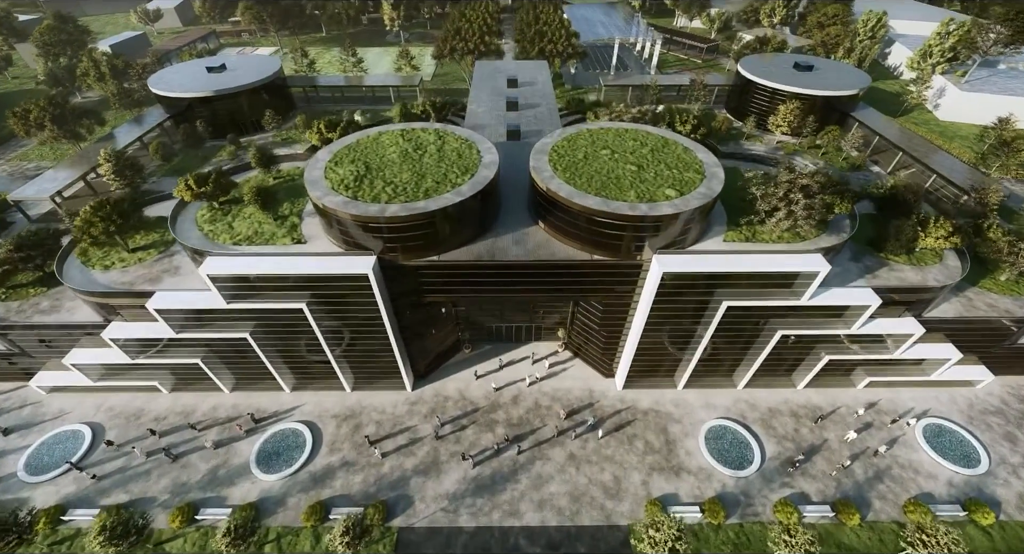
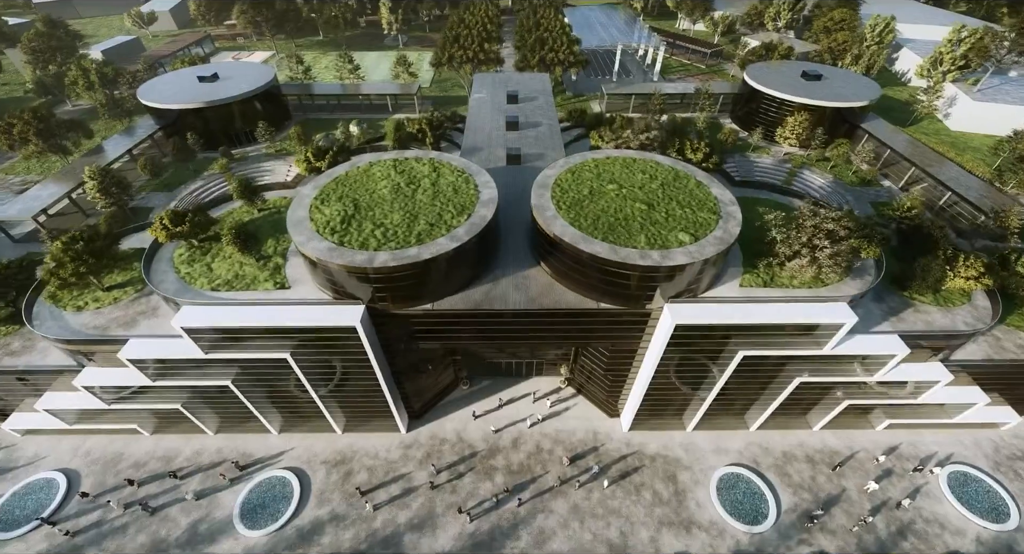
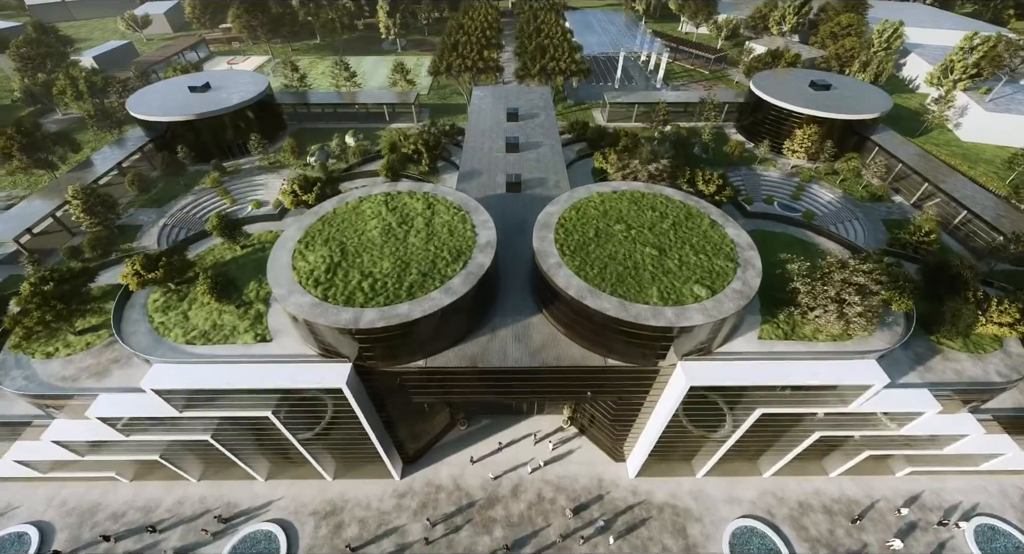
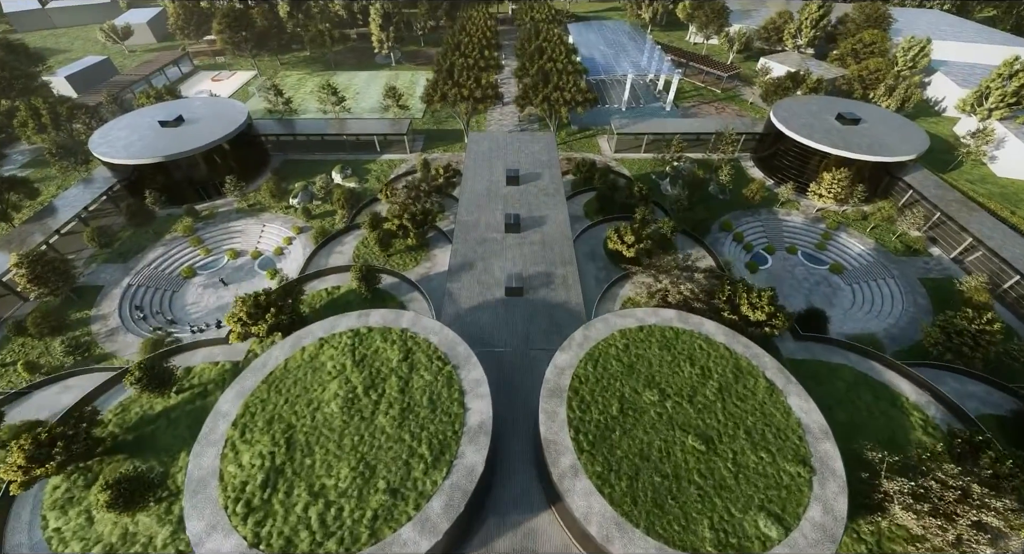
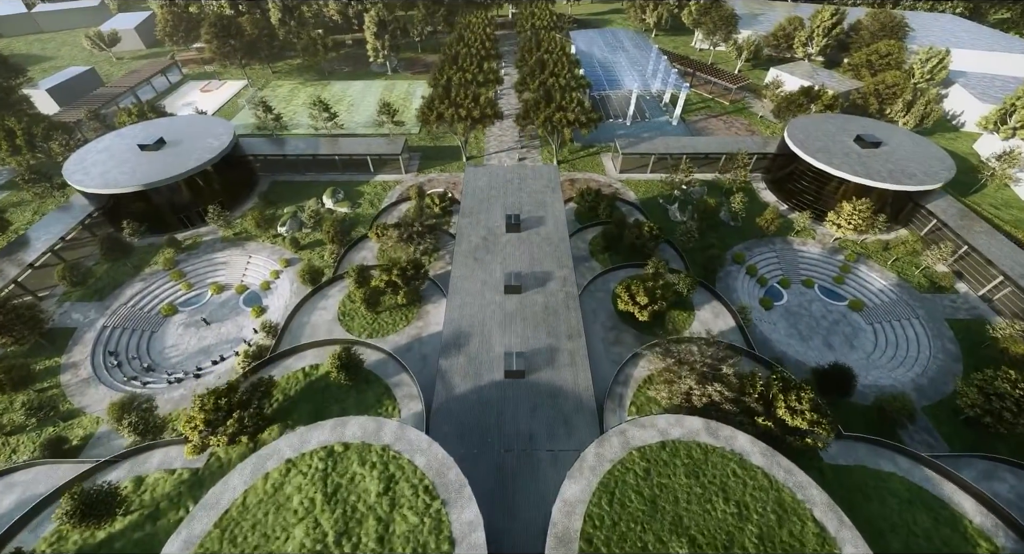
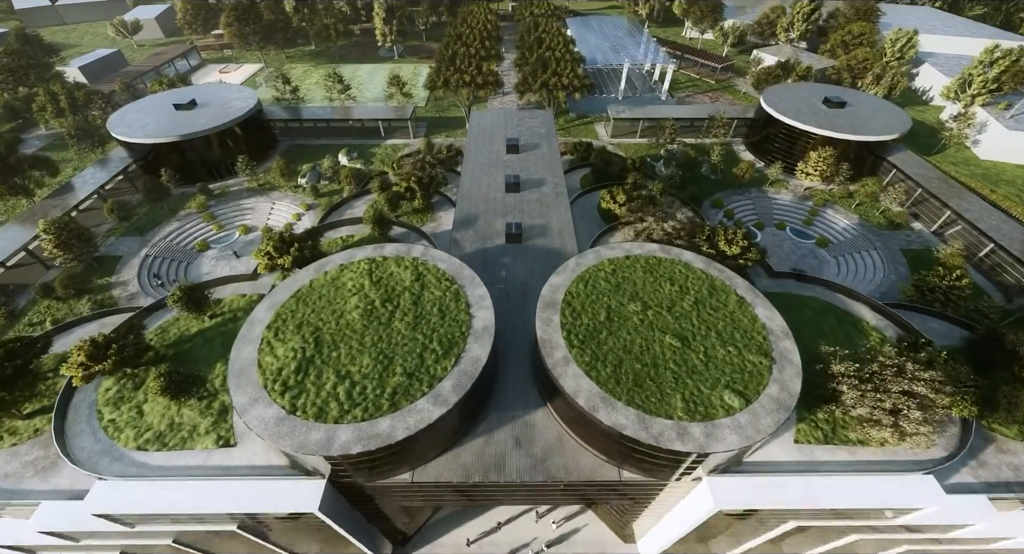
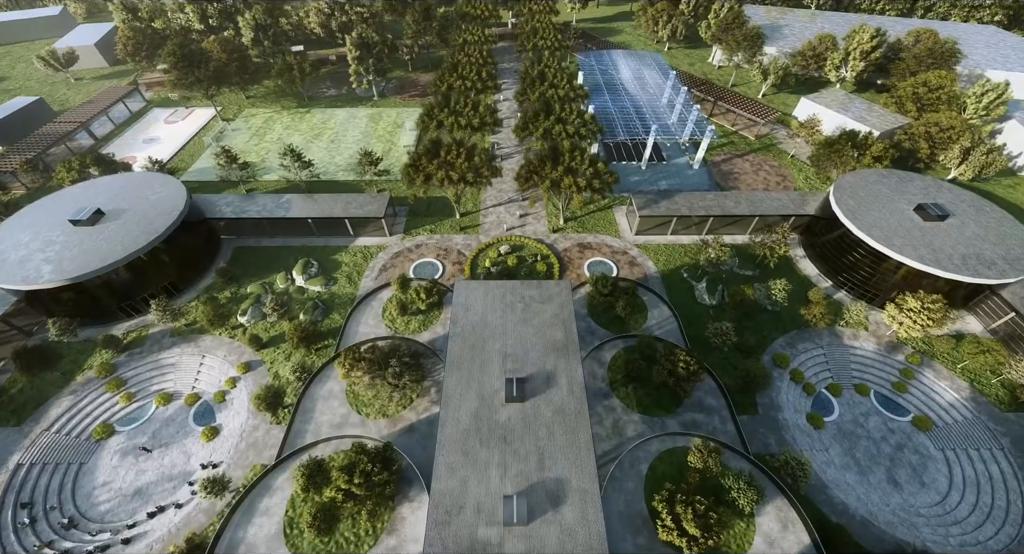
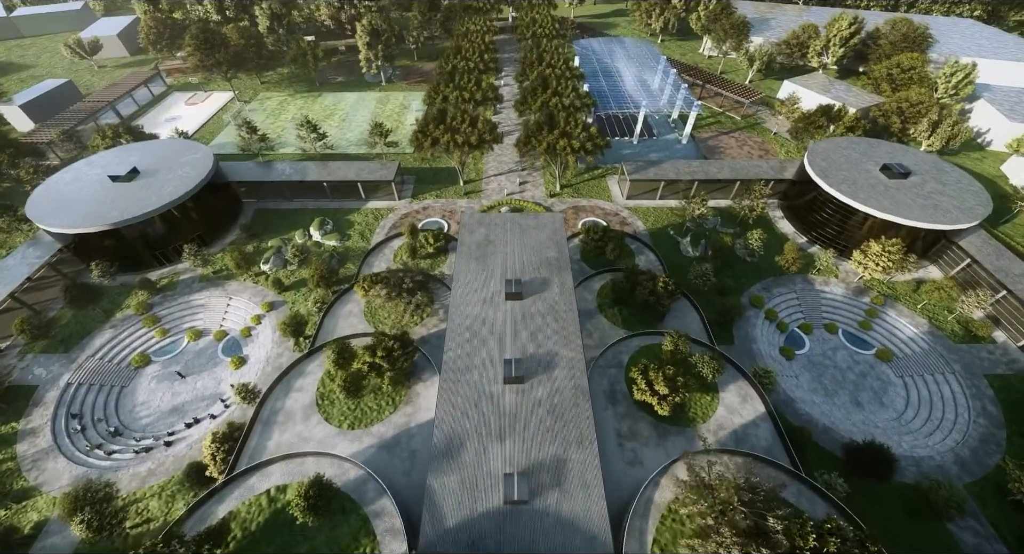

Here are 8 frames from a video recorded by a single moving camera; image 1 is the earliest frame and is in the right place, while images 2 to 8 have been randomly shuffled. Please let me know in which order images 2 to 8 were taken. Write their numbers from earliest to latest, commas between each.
2, 3, 6, 4, 5, 8, 7
